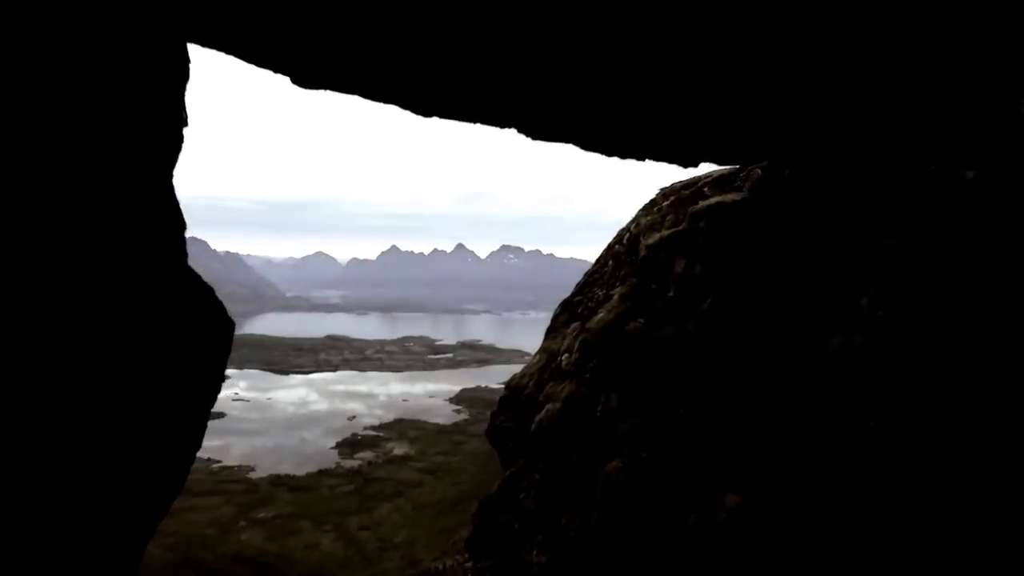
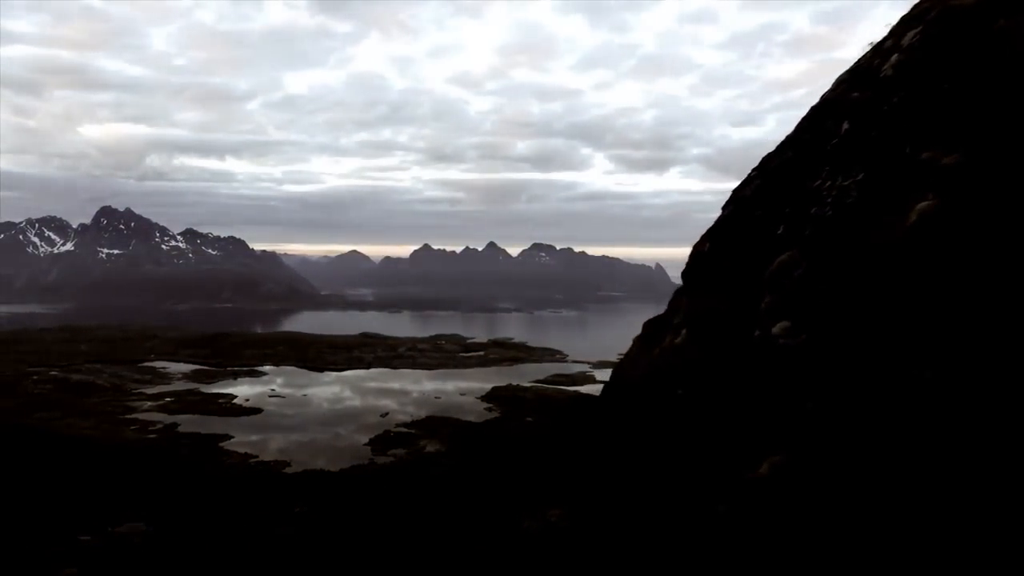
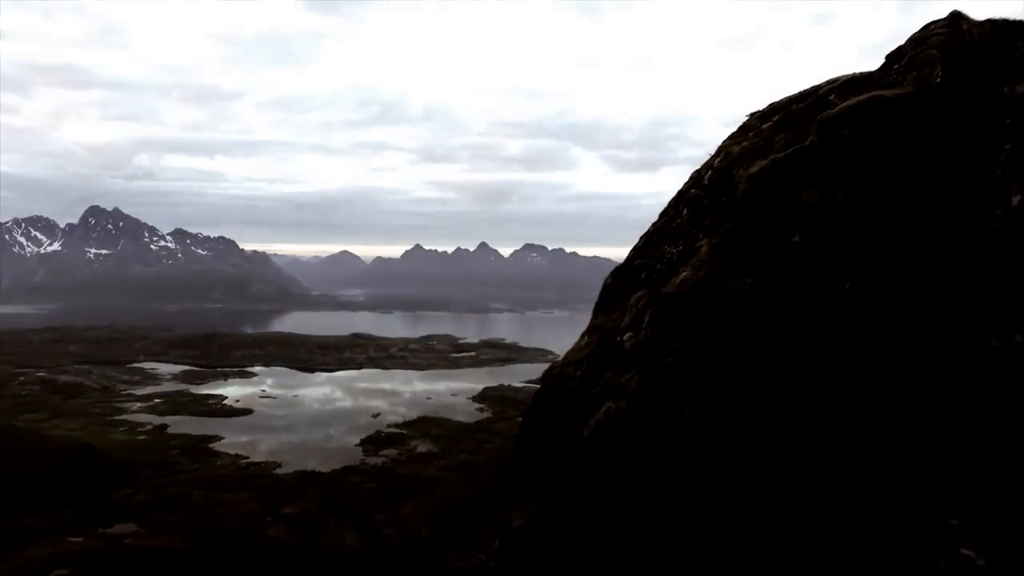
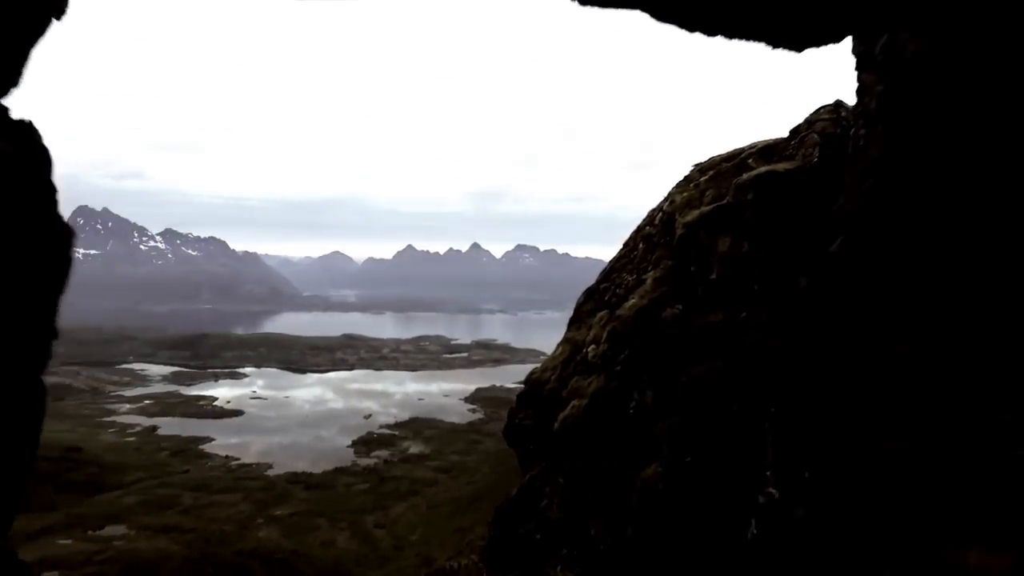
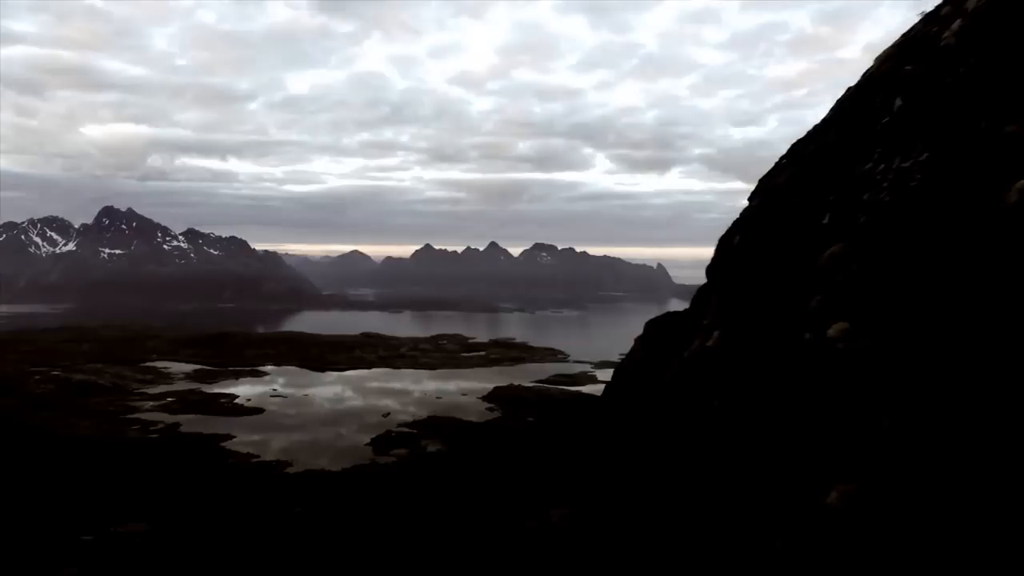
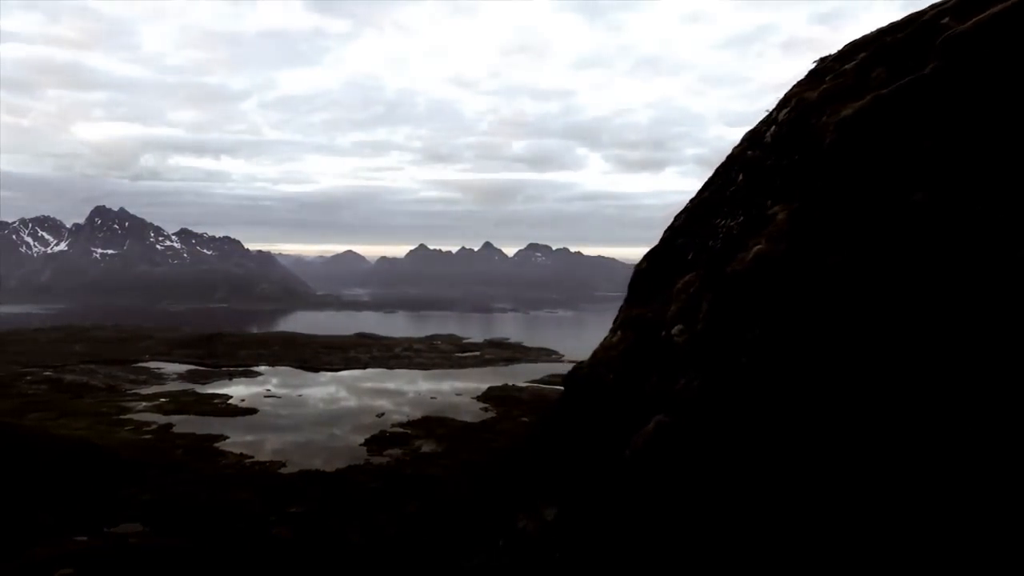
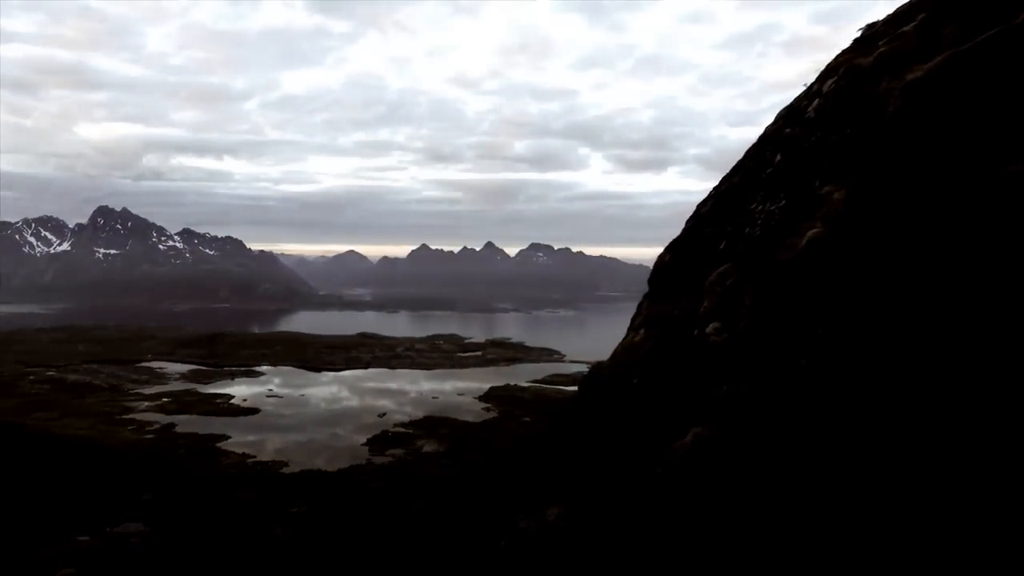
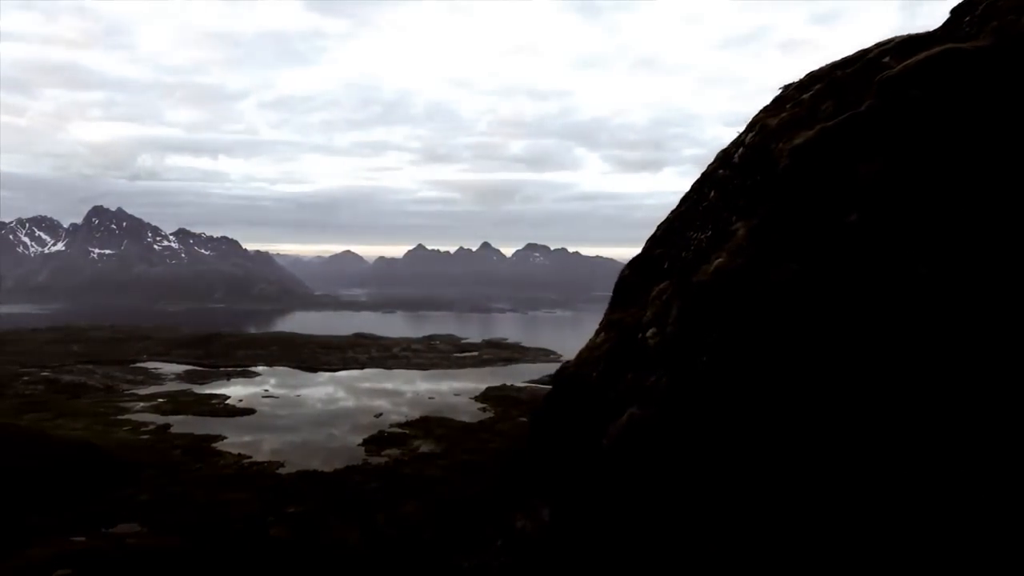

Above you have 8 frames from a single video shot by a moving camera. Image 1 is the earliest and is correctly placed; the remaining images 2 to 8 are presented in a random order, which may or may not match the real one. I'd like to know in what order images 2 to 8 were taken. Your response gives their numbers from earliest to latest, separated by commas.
4, 3, 8, 6, 7, 2, 5
